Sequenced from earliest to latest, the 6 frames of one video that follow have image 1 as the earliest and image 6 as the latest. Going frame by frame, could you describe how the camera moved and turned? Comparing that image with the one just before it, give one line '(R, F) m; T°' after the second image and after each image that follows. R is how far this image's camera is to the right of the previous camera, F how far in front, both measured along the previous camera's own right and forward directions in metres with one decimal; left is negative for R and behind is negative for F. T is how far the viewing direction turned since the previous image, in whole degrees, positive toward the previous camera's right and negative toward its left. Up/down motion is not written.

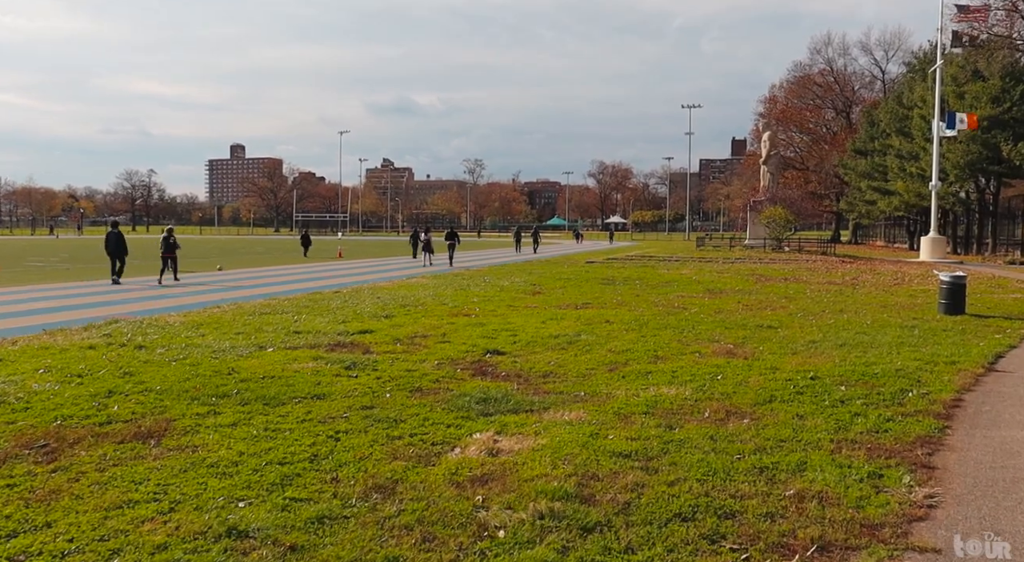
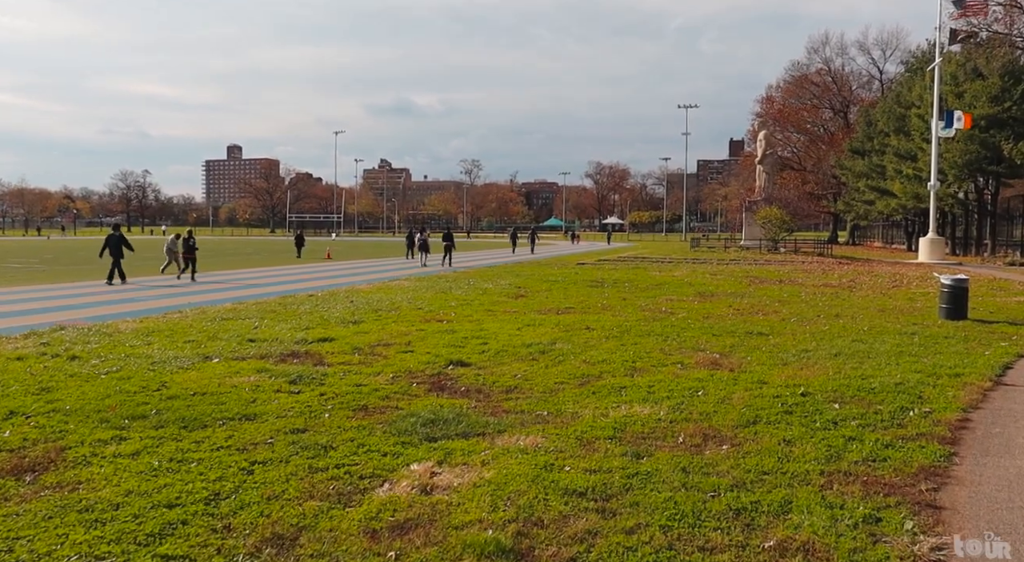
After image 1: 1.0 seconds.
(+0.4, +0.9) m; 0°
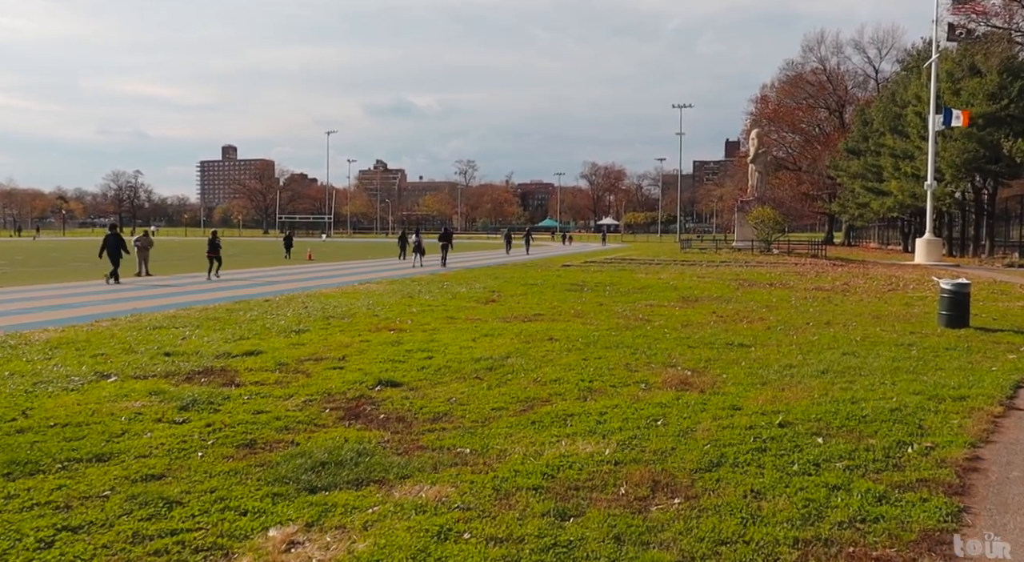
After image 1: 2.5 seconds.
(+0.6, +1.3) m; 0°
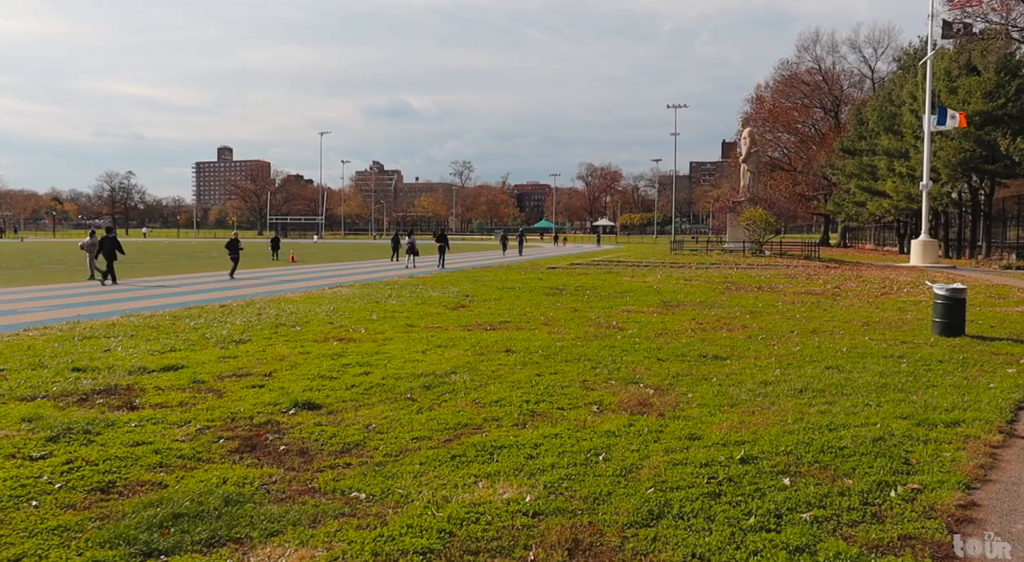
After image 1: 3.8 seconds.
(+0.5, +1.0) m; 0°
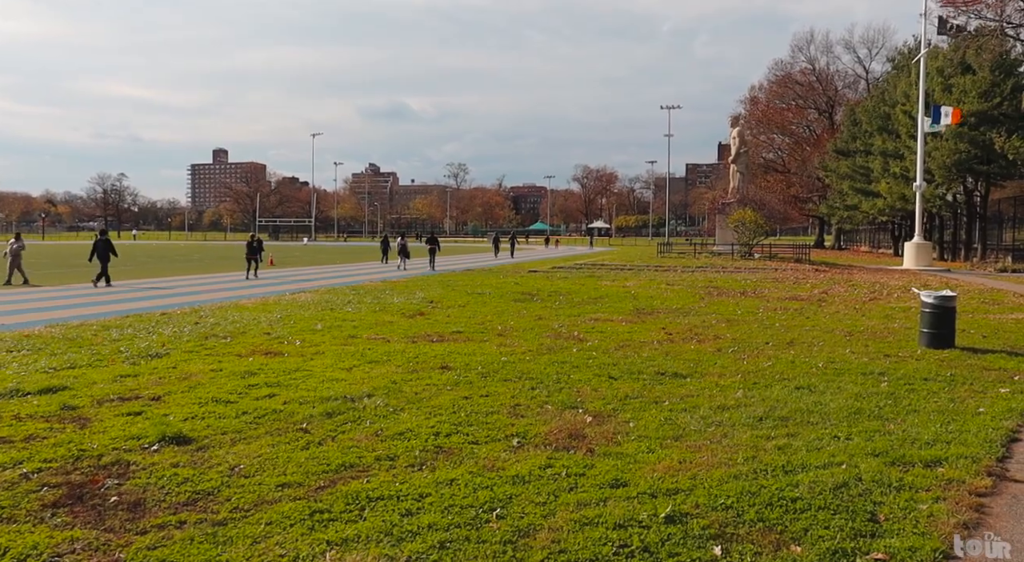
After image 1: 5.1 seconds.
(+0.7, +1.2) m; 0°
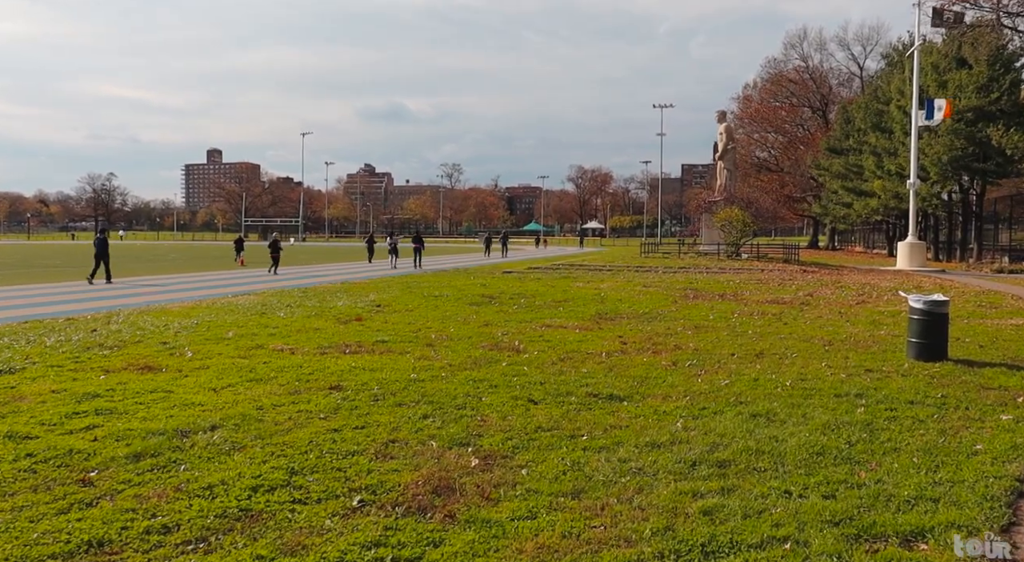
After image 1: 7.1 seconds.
(+0.8, +1.7) m; 0°
